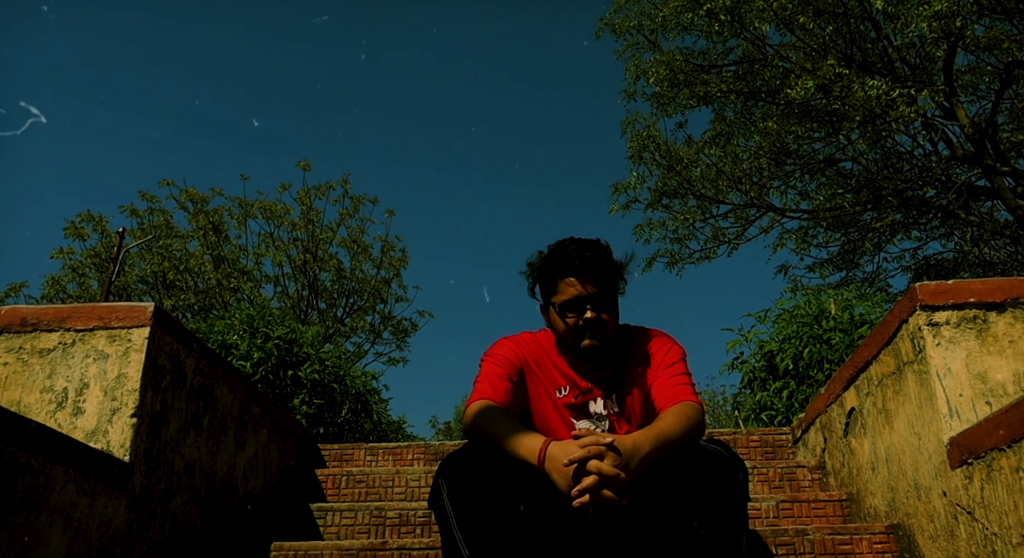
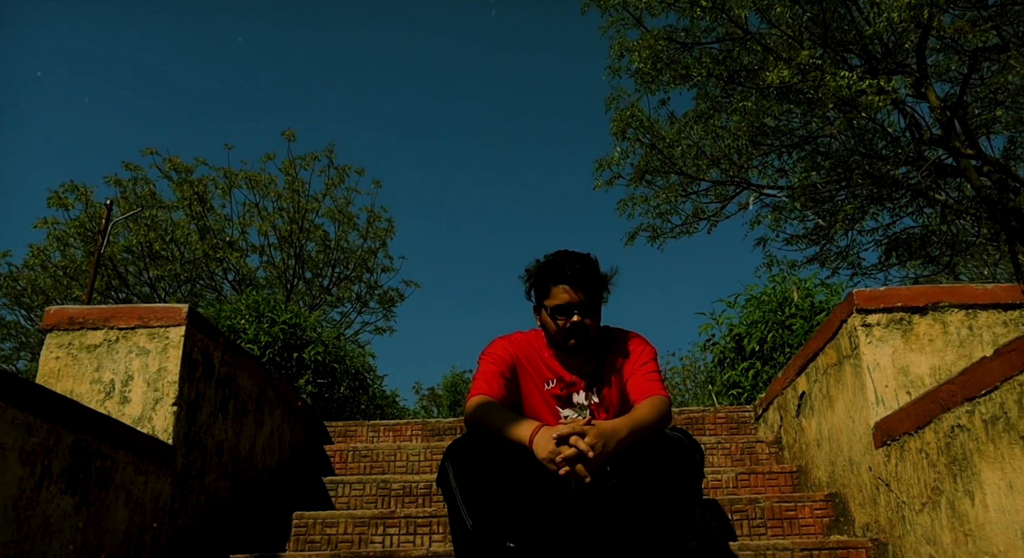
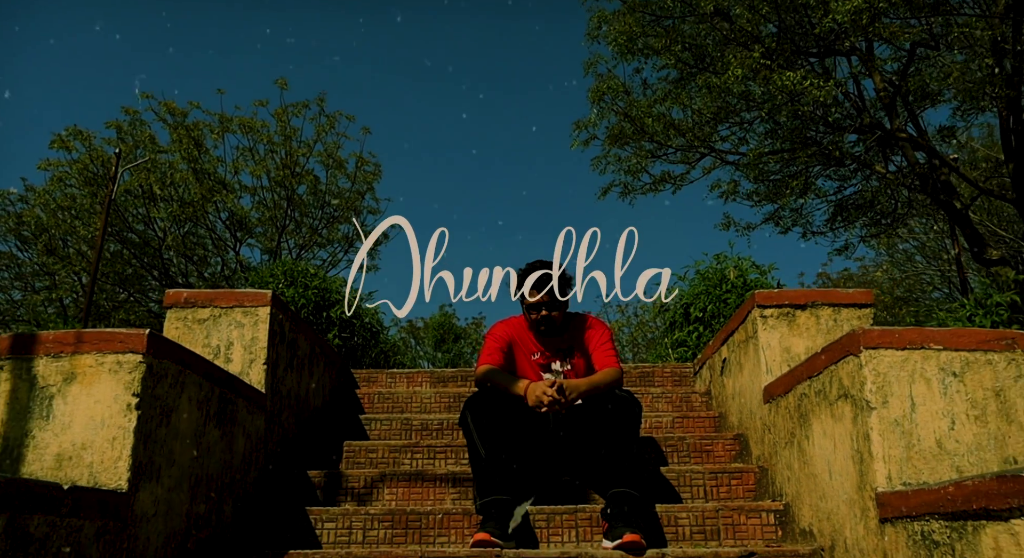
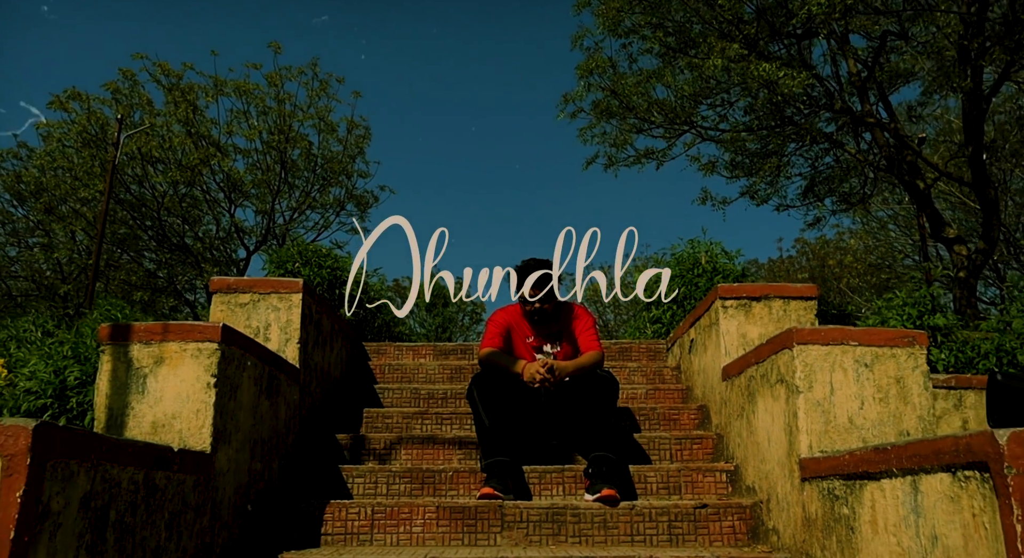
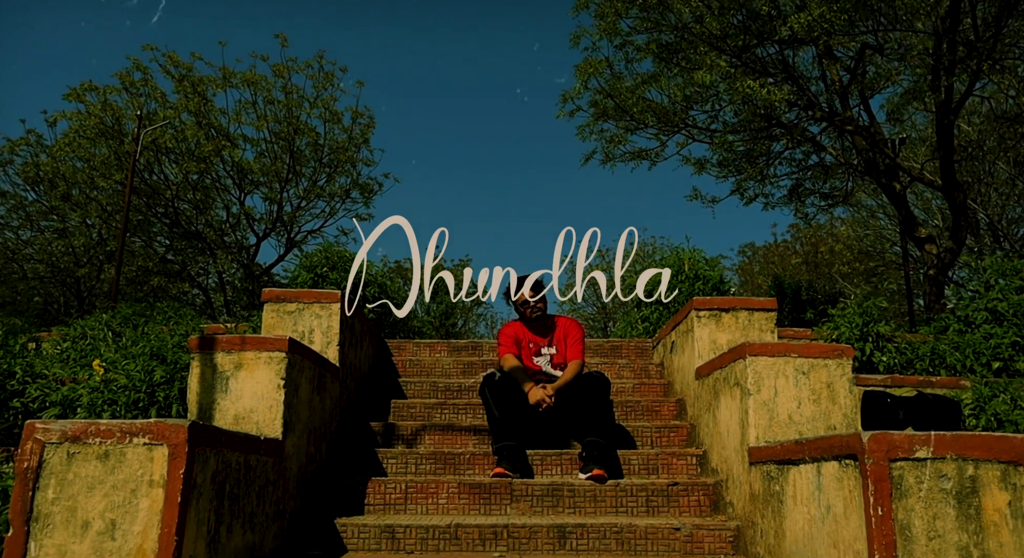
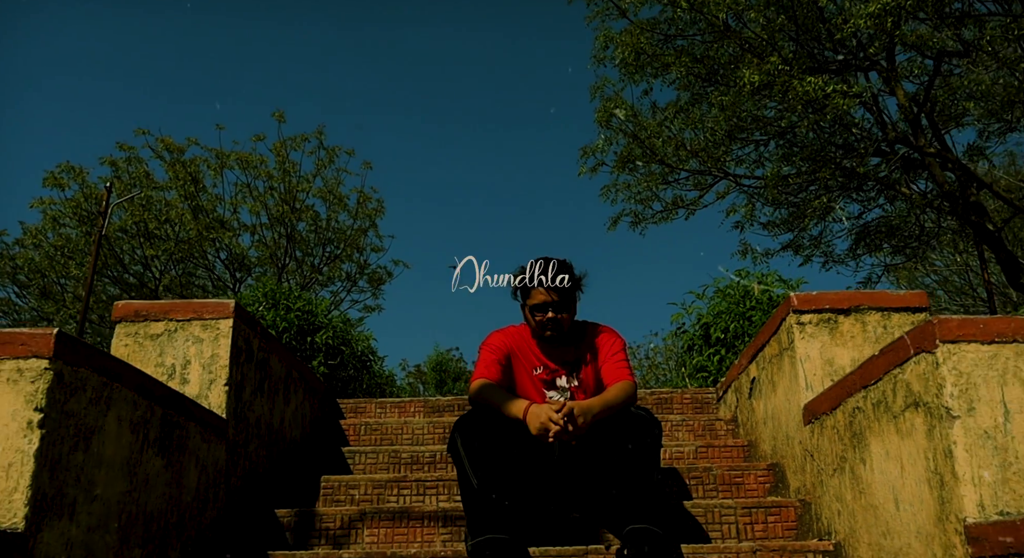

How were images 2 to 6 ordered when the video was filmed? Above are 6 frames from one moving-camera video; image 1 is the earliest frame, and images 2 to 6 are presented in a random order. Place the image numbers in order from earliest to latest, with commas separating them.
2, 6, 3, 4, 5
